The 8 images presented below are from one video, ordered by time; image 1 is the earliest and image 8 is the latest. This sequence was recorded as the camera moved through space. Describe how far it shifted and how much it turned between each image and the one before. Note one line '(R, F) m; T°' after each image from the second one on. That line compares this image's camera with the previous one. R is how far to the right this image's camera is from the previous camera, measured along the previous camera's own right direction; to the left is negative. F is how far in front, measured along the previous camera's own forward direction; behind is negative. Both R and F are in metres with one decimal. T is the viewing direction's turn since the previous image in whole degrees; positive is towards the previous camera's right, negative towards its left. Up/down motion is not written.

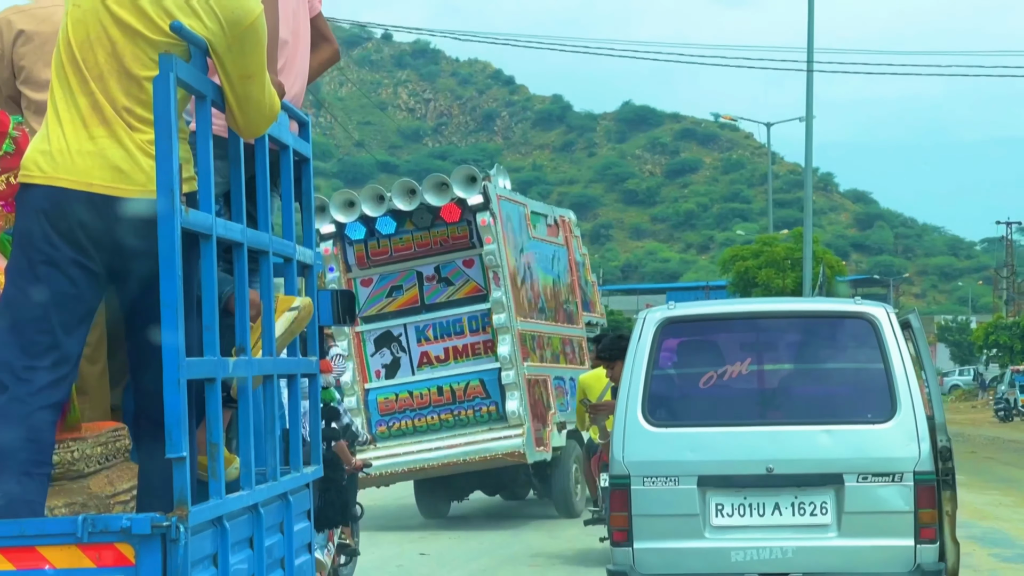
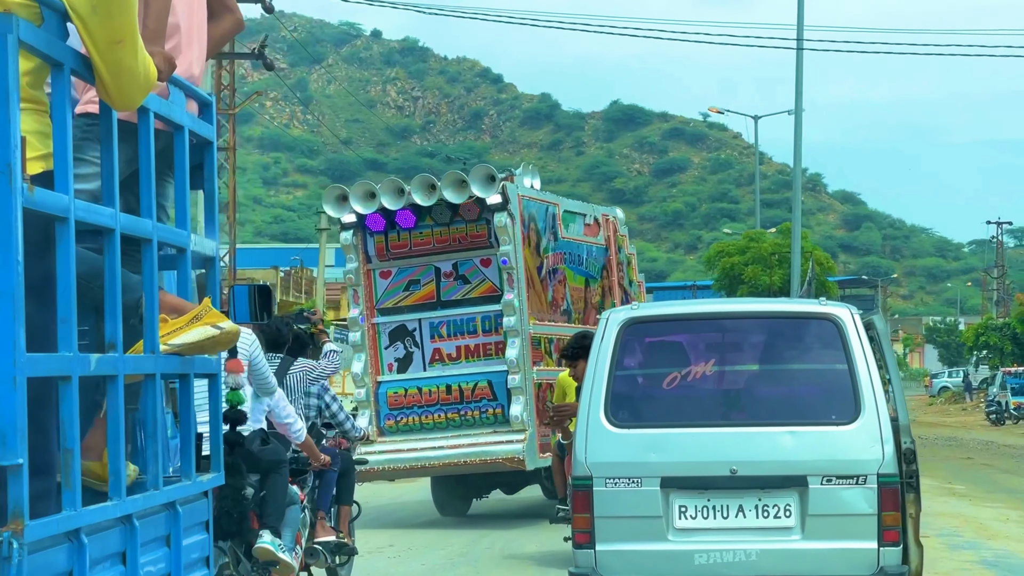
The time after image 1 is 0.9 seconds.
(+0.1, +0.1) m; +1°
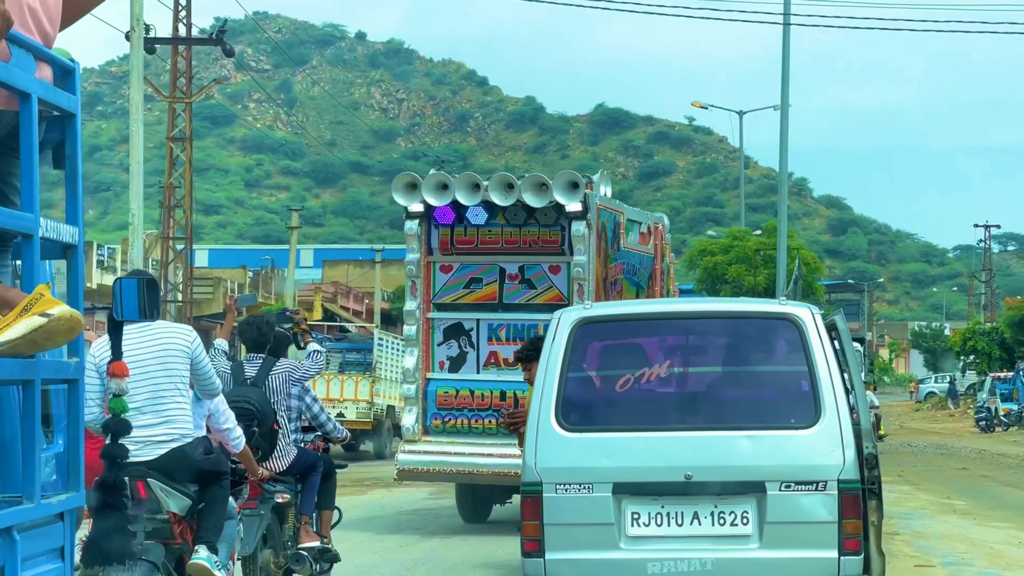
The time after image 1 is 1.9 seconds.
(+0.2, +0.2) m; +1°
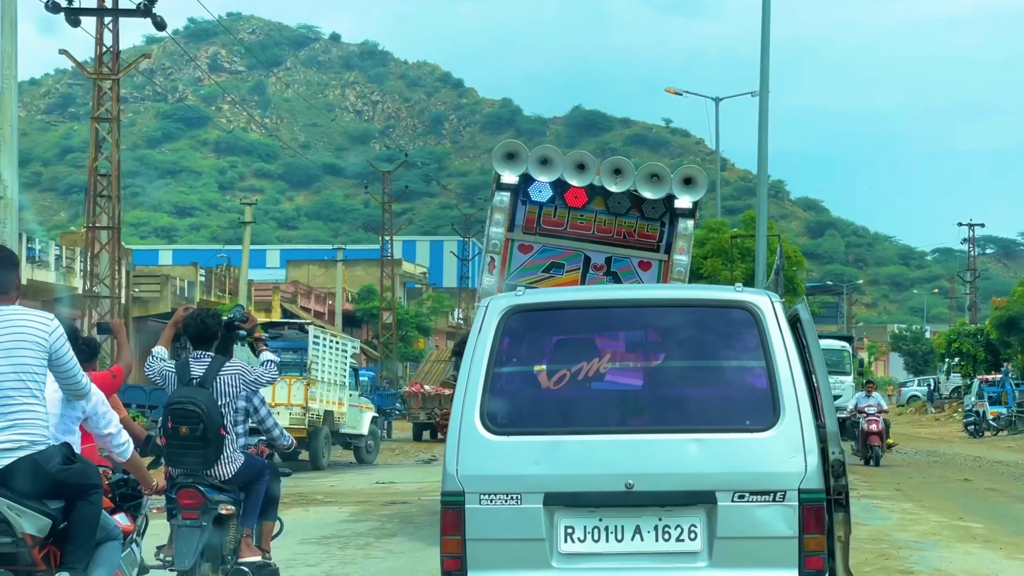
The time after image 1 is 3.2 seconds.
(+0.2, +0.6) m; +1°
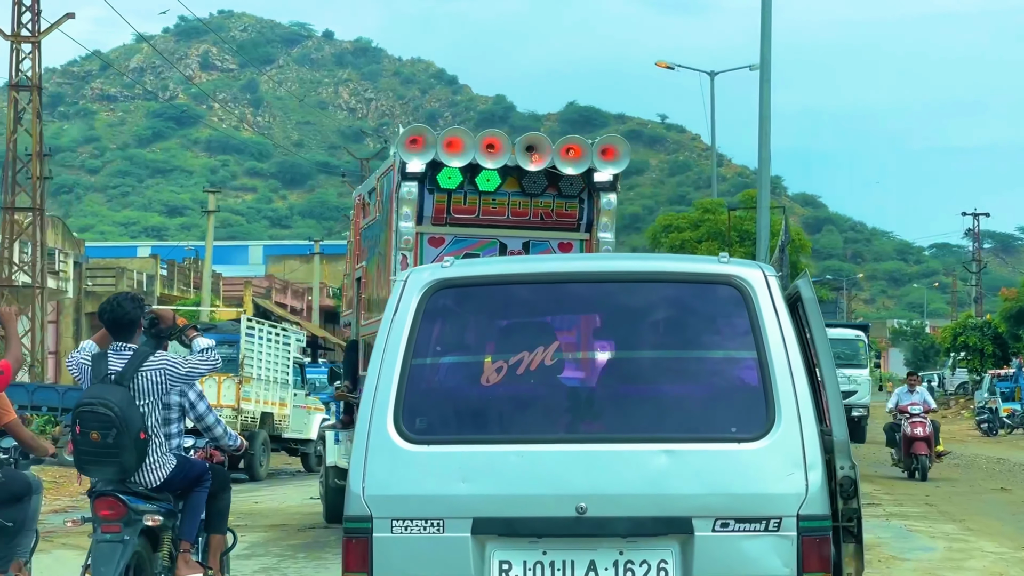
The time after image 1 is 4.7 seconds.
(+0.2, +0.9) m; 0°
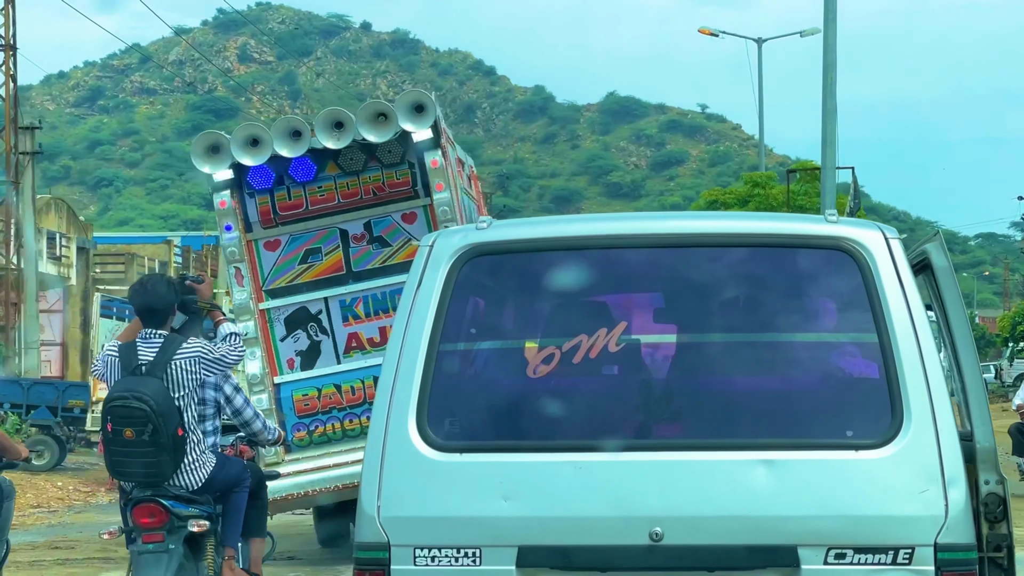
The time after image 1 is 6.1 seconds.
(0.0, +0.7) m; -2°
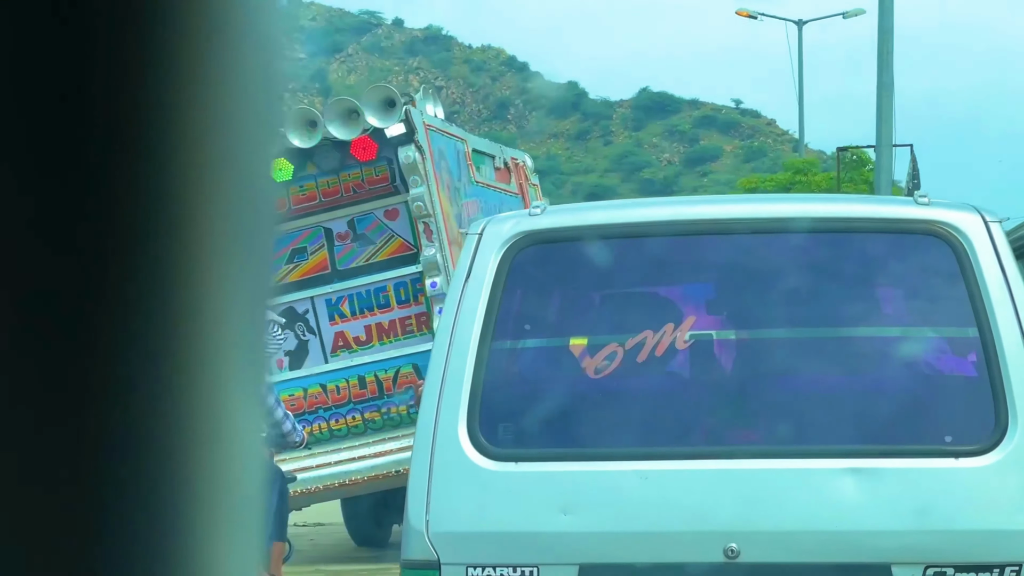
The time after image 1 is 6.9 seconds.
(-0.1, +0.2) m; -2°
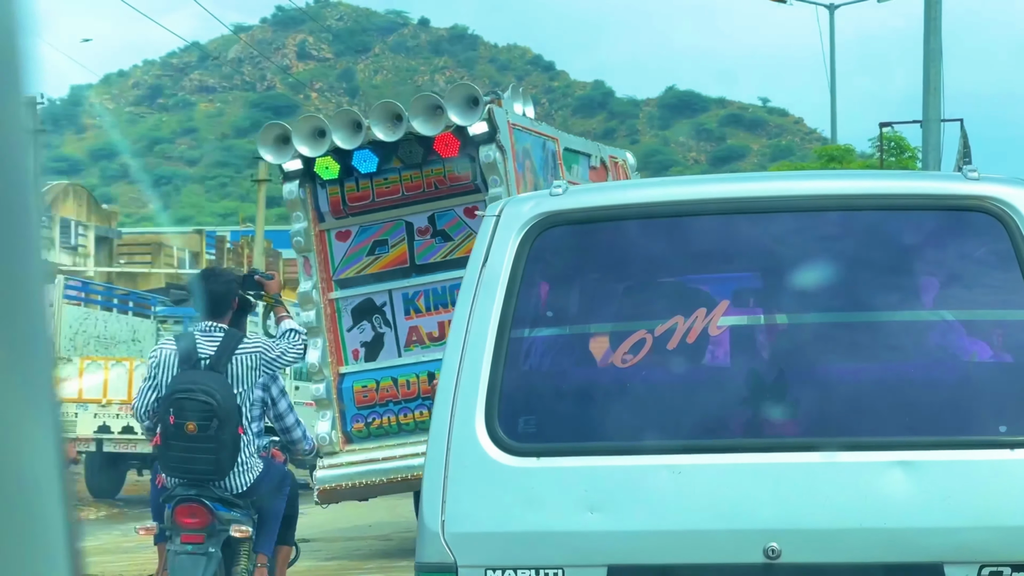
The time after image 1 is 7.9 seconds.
(0.0, +0.2) m; -1°
